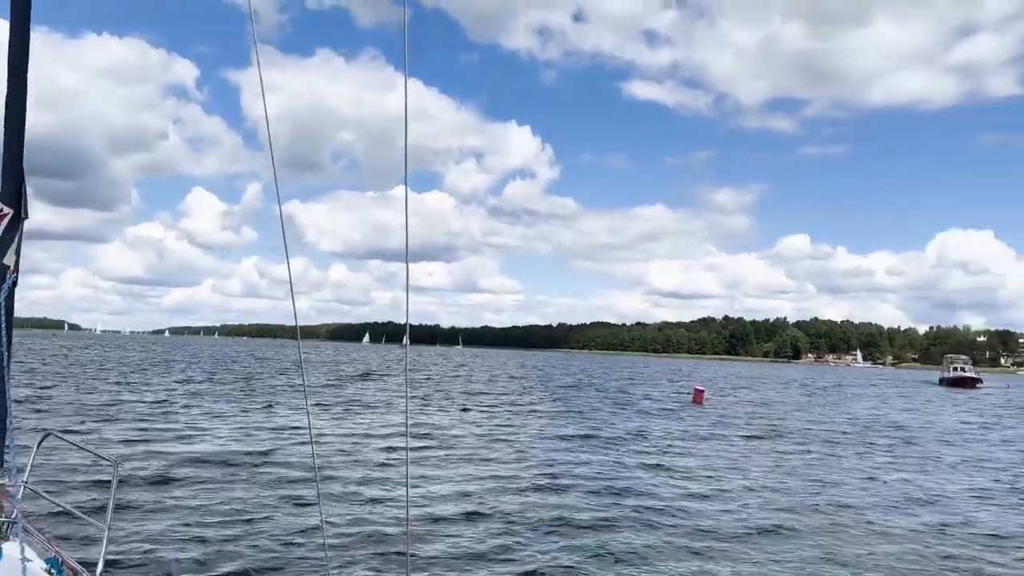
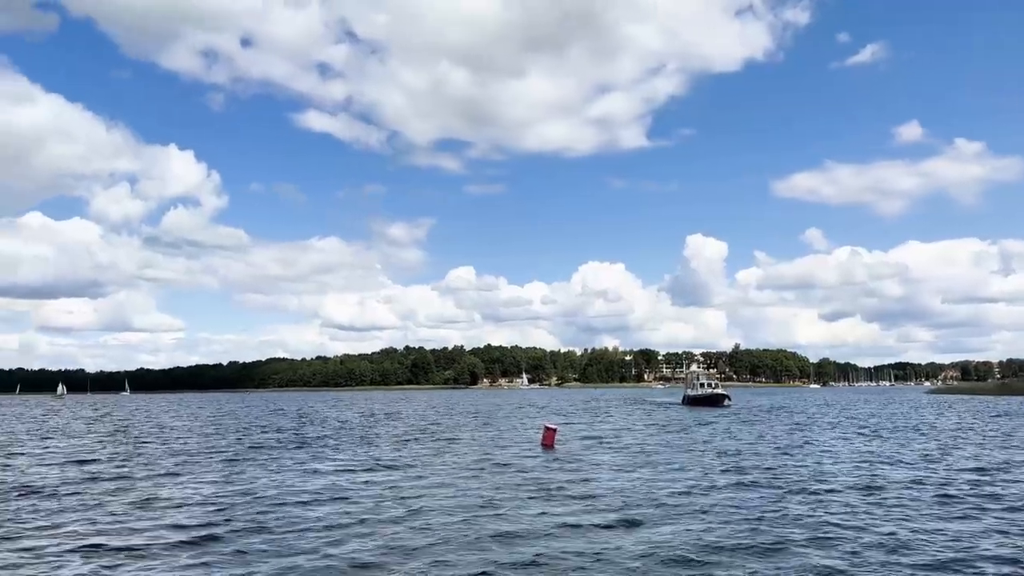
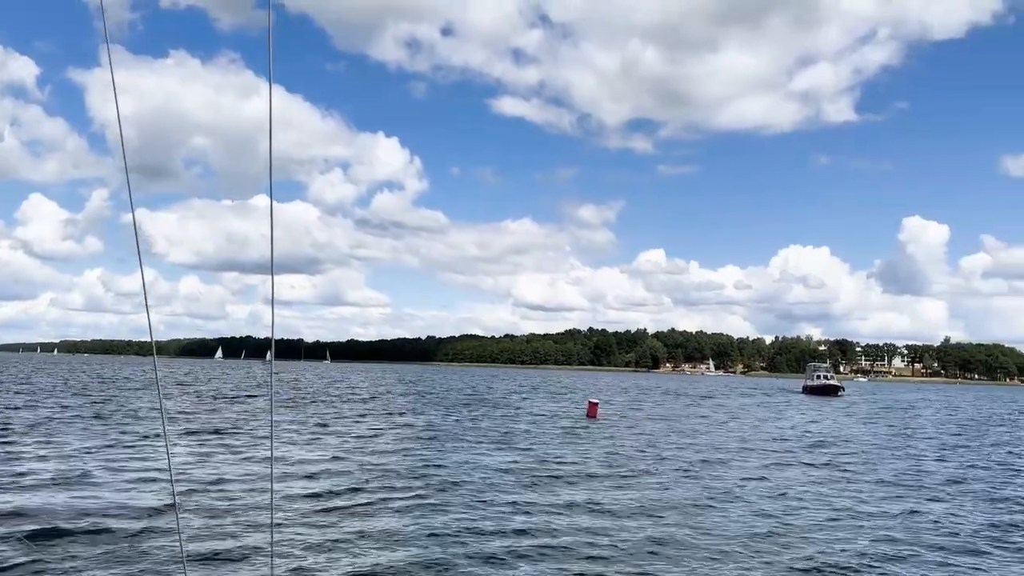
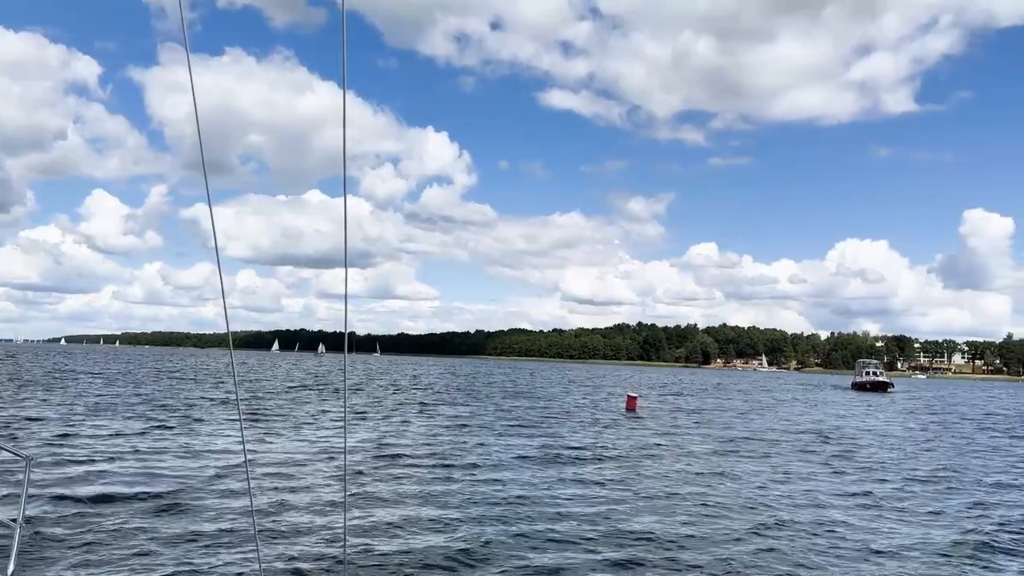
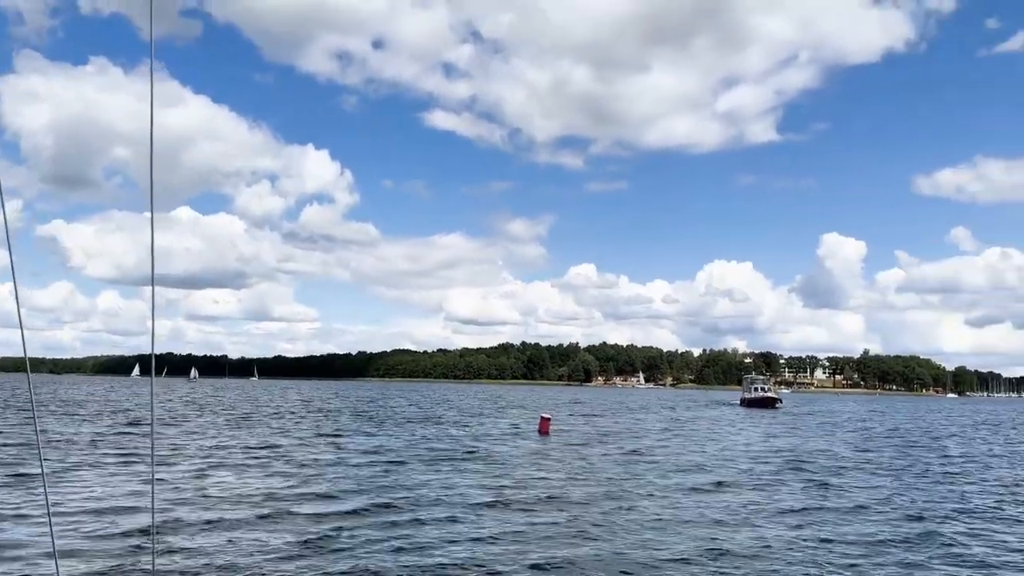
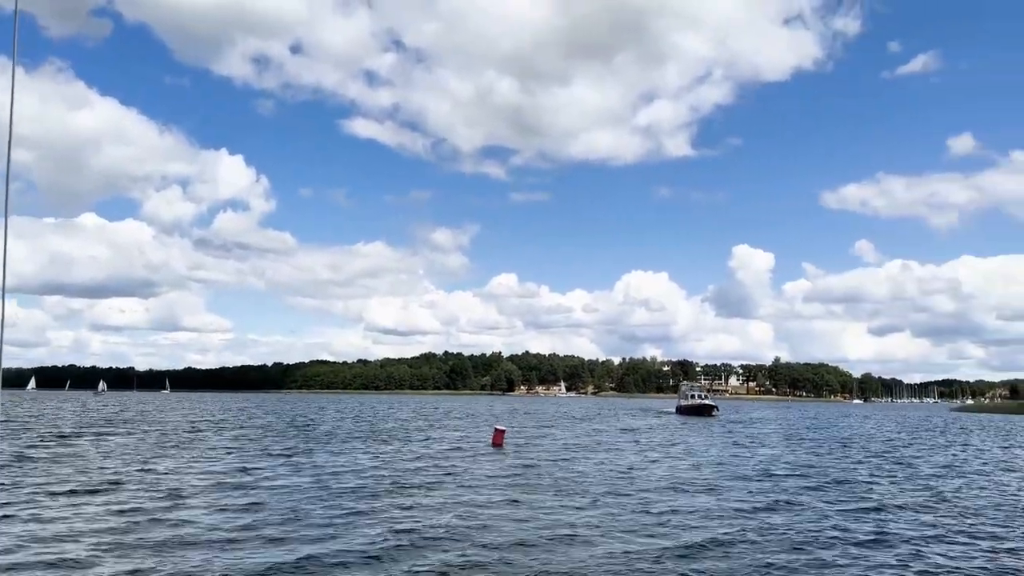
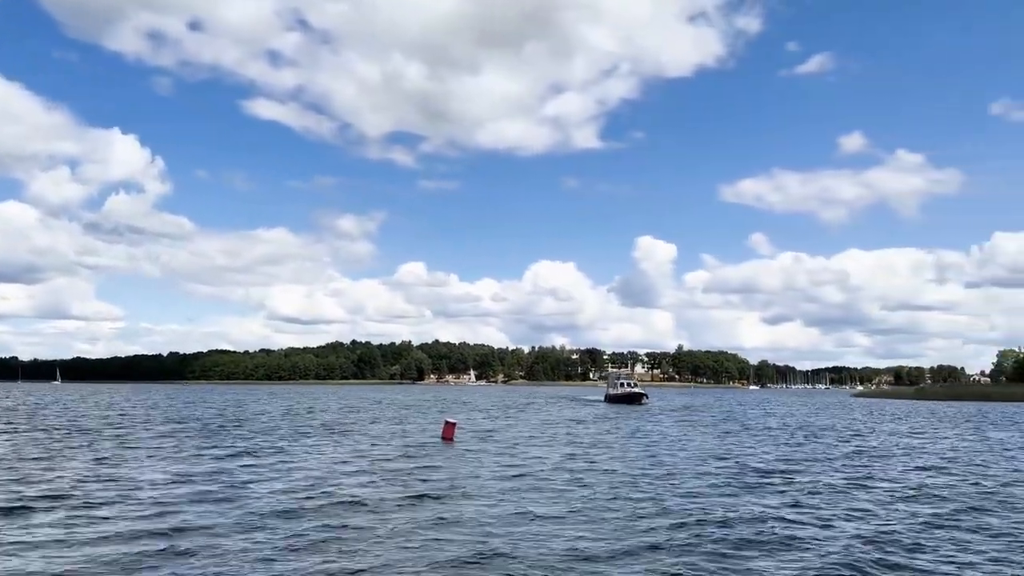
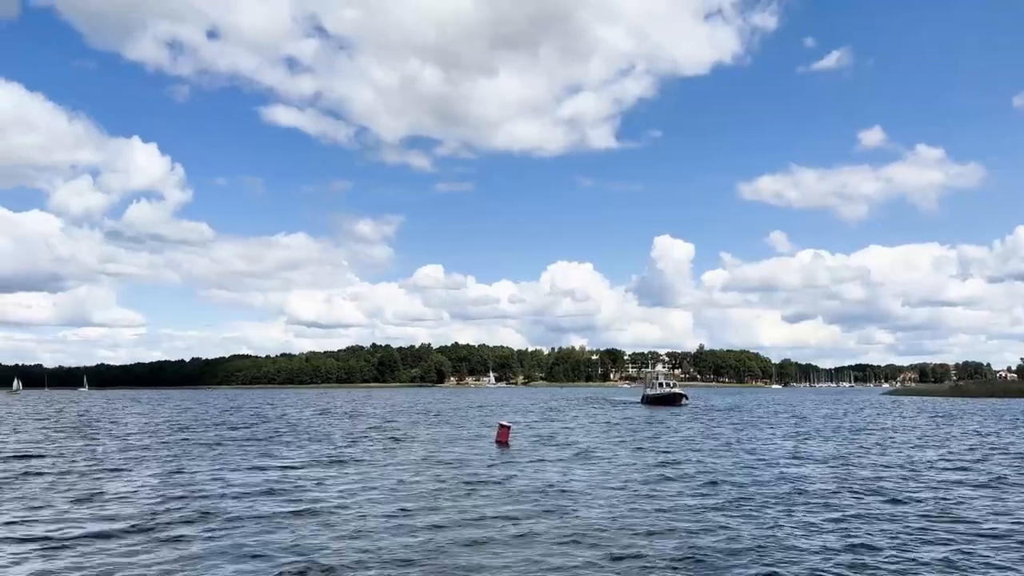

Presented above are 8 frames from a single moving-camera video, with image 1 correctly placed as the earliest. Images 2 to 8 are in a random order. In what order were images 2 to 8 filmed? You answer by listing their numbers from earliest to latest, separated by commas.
4, 3, 5, 6, 7, 8, 2
